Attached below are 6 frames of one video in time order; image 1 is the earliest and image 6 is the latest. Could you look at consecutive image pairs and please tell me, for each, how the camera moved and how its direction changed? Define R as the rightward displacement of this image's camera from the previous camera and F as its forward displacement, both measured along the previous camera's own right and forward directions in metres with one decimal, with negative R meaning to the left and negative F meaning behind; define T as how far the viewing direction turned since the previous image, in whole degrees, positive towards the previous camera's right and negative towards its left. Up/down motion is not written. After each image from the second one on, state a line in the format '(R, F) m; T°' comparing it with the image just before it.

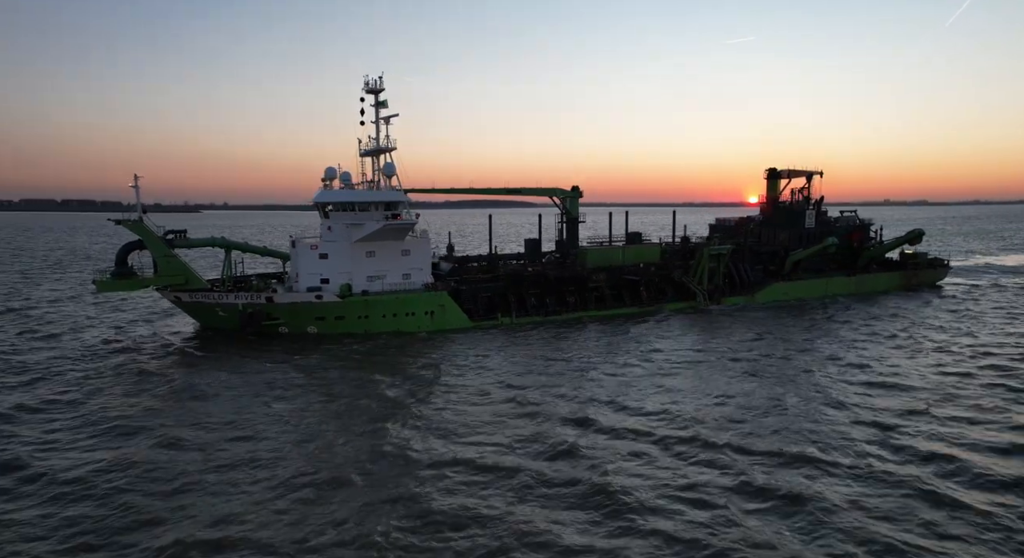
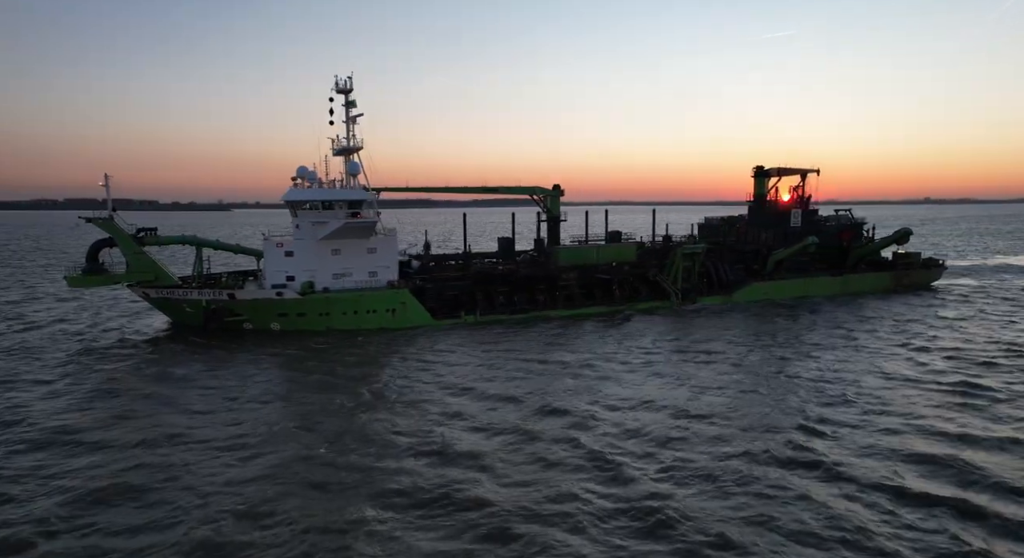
(+0.9, +0.2) m; 0°
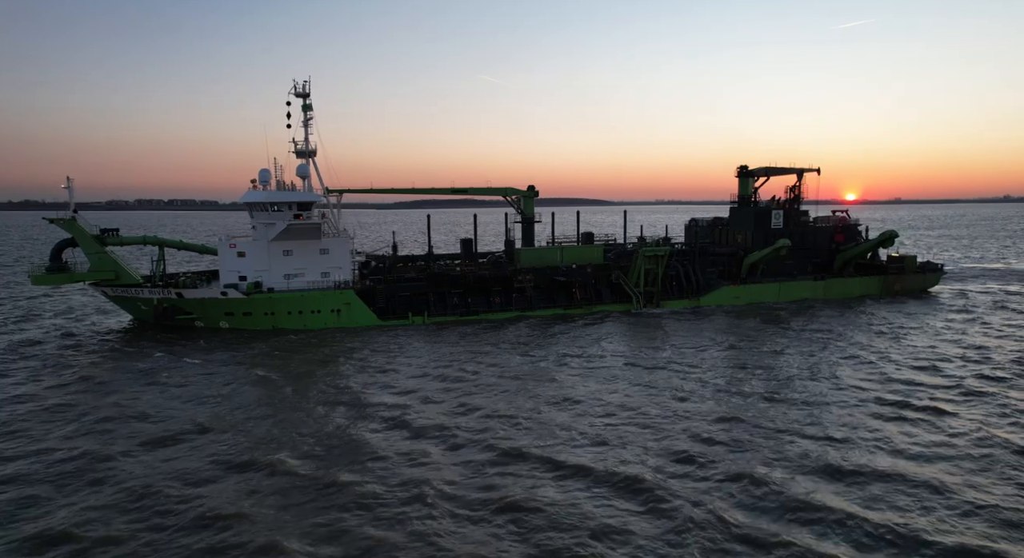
(+1.4, +0.2) m; 0°
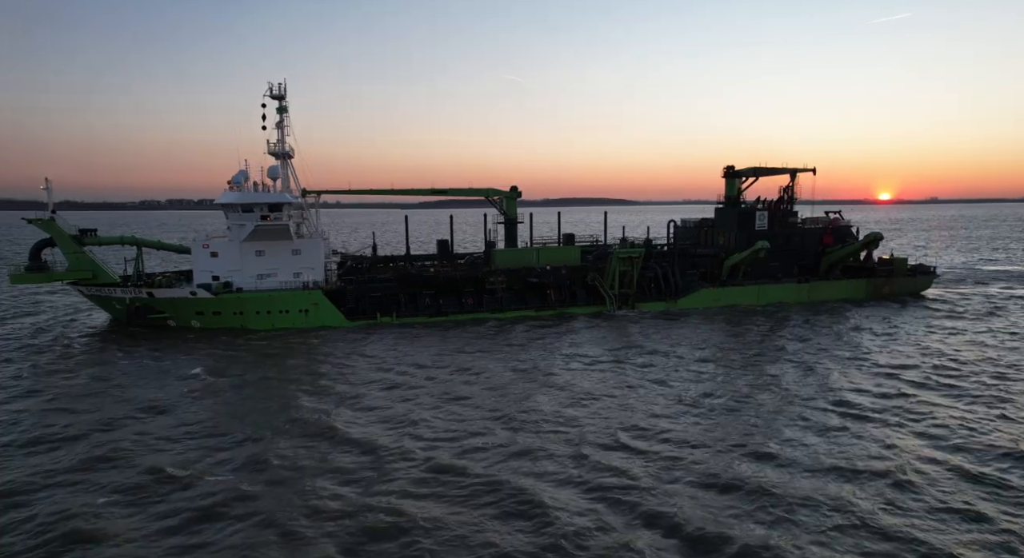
(+0.8, -0.1) m; 0°
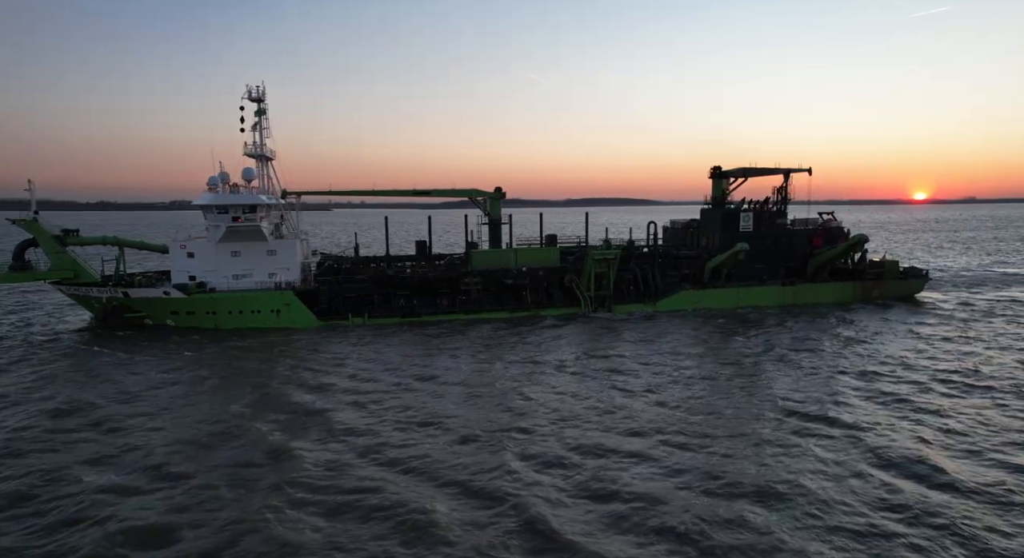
(+0.8, -0.2) m; 0°
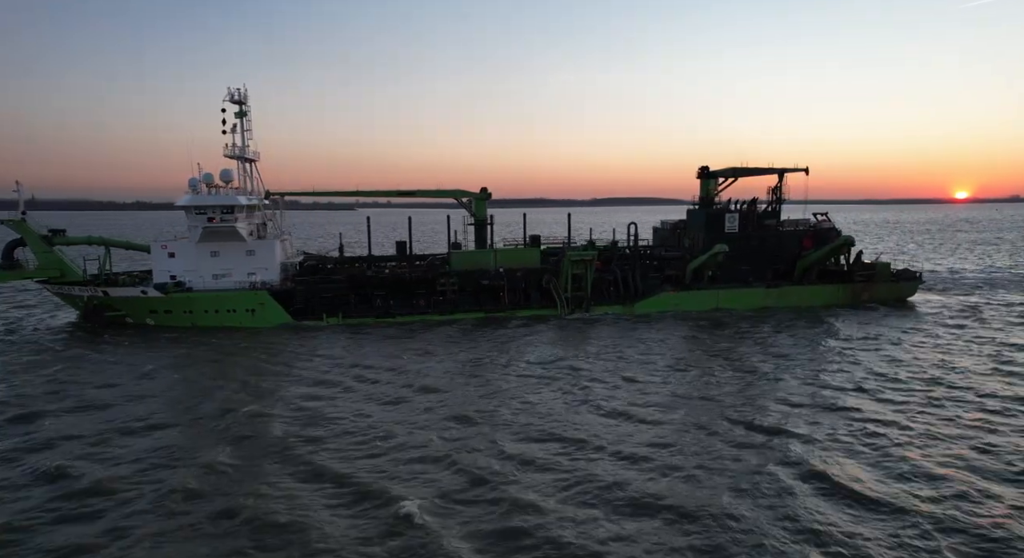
(+0.8, -0.4) m; 0°
